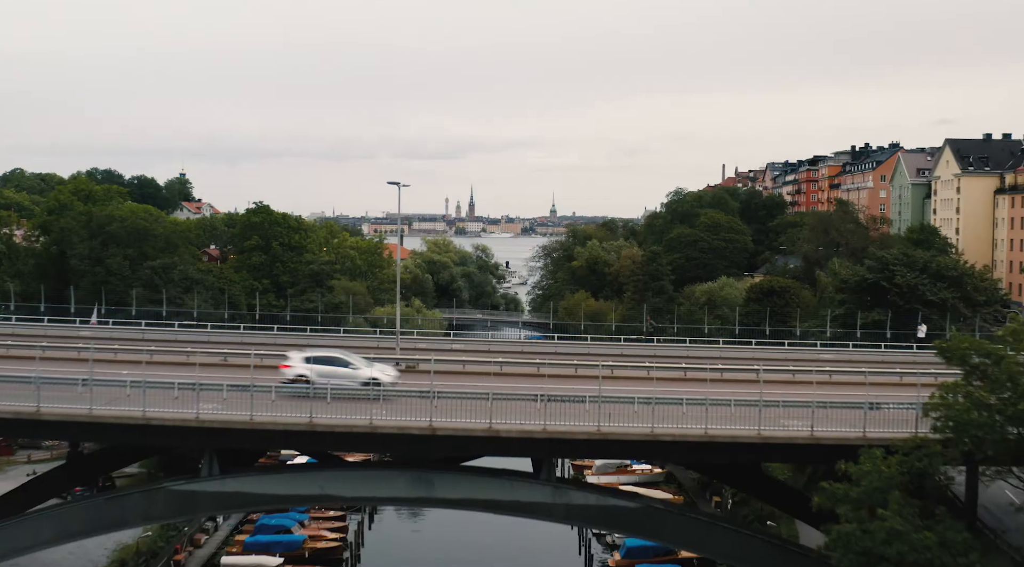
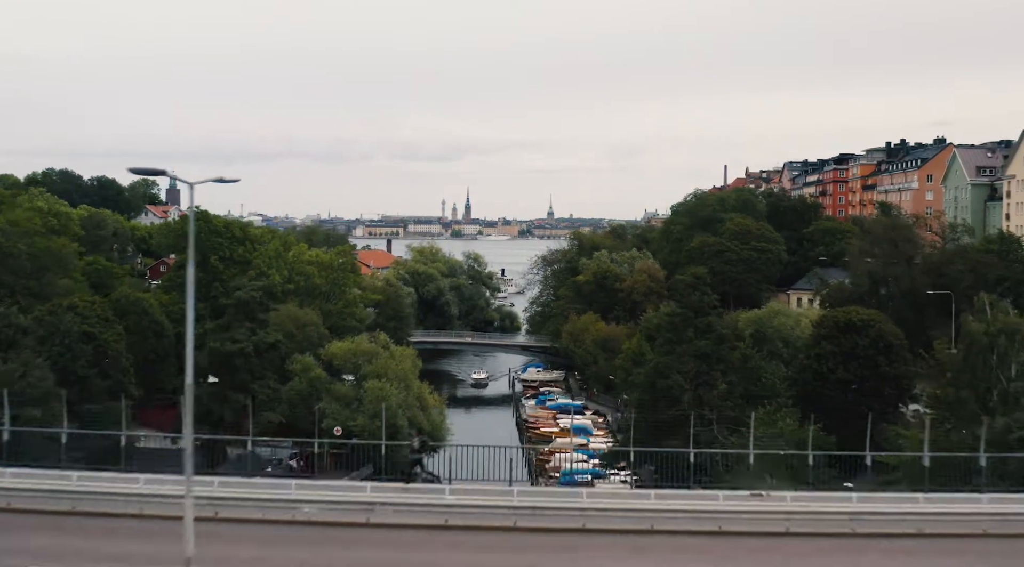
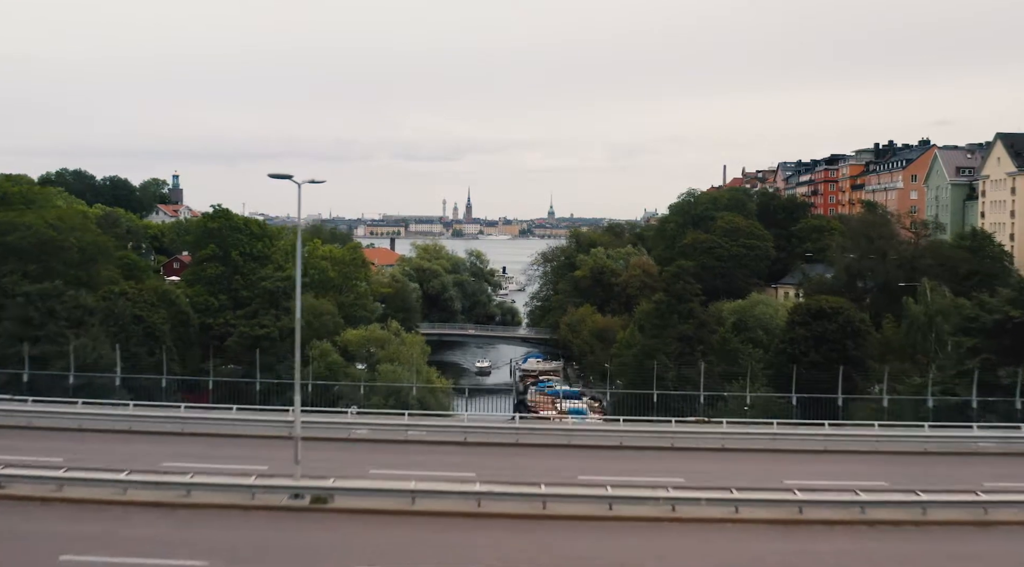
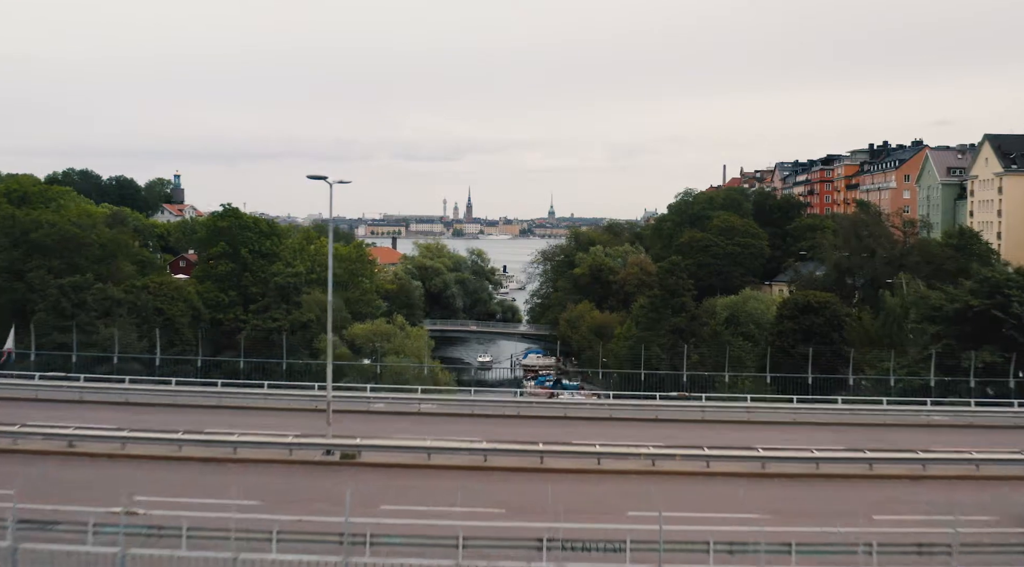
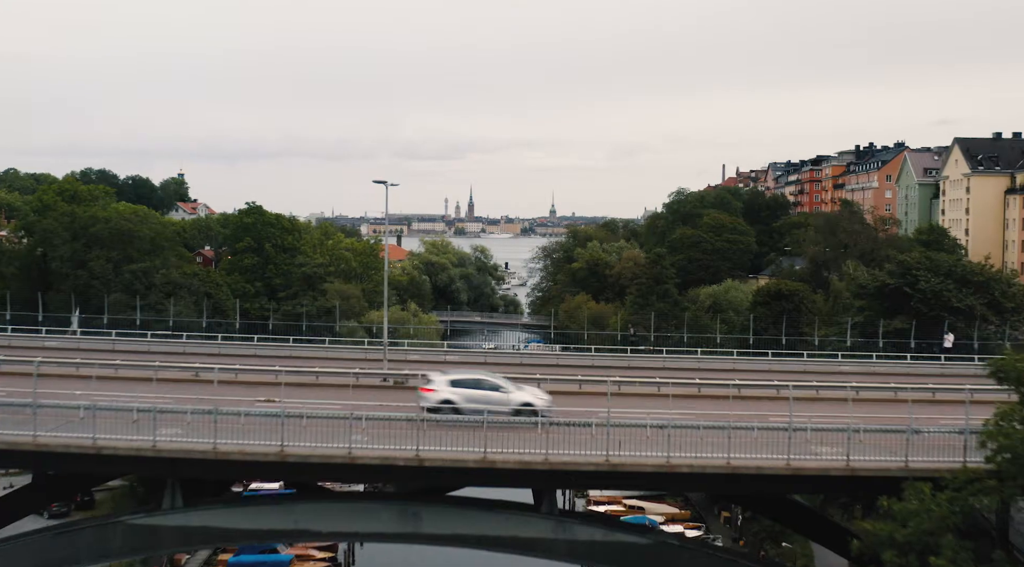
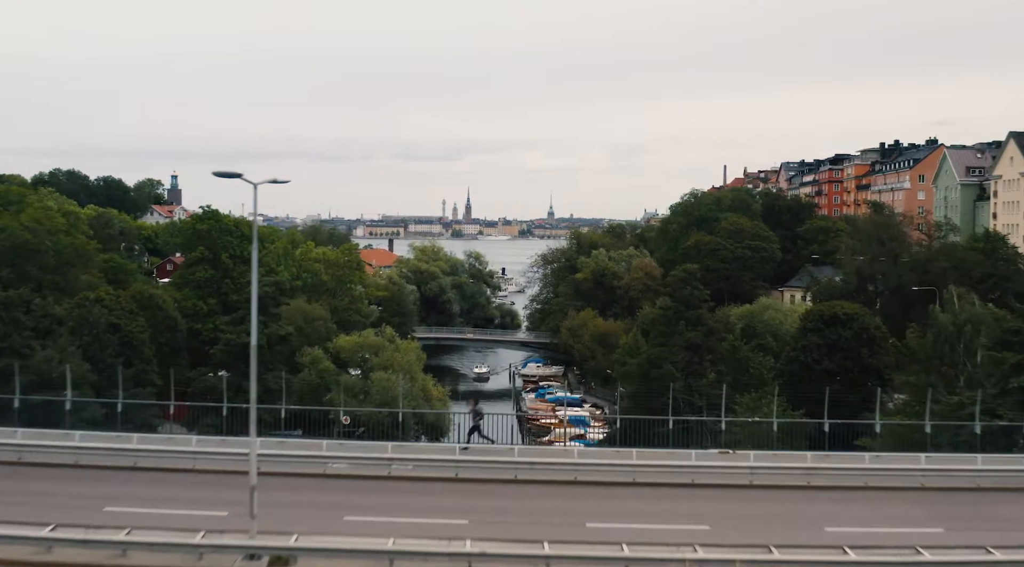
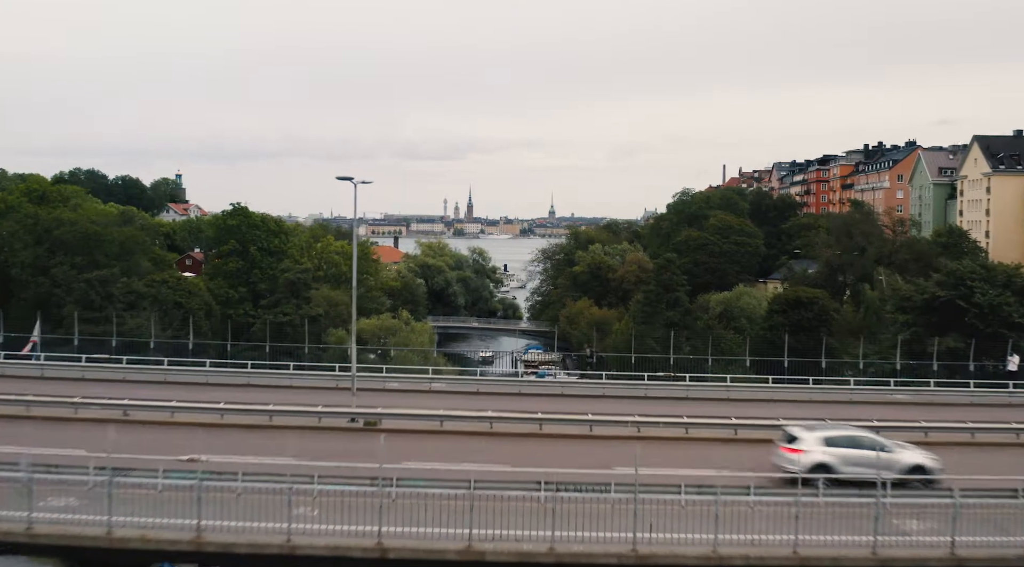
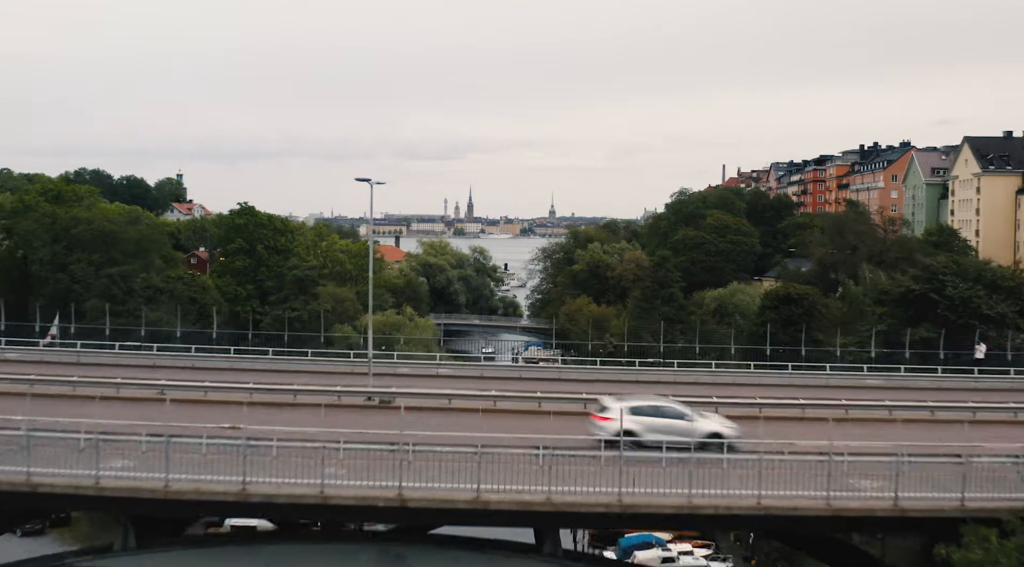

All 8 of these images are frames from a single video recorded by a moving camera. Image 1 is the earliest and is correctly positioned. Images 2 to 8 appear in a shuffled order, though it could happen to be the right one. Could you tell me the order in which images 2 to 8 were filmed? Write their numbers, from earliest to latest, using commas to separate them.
5, 8, 7, 4, 3, 6, 2
